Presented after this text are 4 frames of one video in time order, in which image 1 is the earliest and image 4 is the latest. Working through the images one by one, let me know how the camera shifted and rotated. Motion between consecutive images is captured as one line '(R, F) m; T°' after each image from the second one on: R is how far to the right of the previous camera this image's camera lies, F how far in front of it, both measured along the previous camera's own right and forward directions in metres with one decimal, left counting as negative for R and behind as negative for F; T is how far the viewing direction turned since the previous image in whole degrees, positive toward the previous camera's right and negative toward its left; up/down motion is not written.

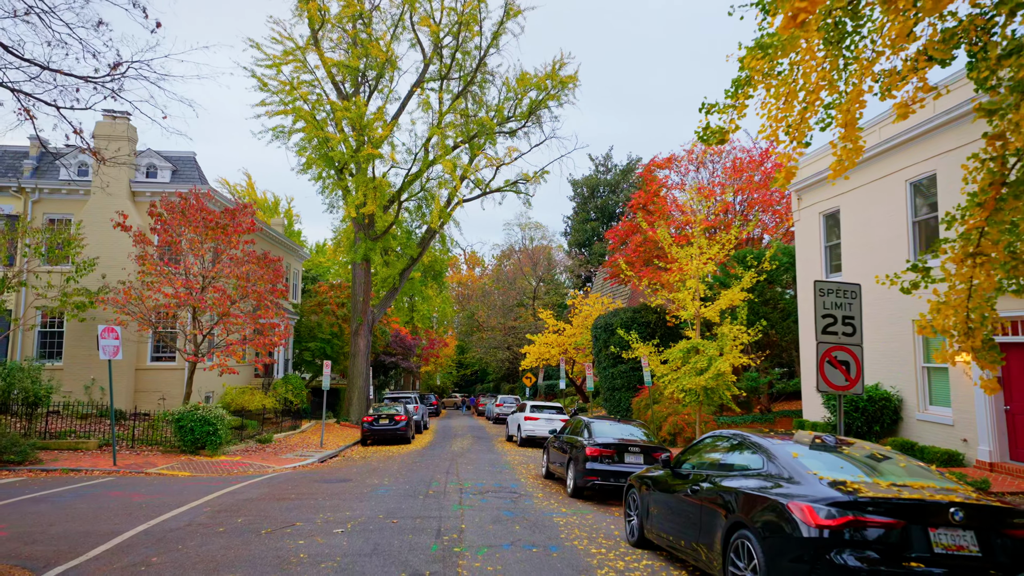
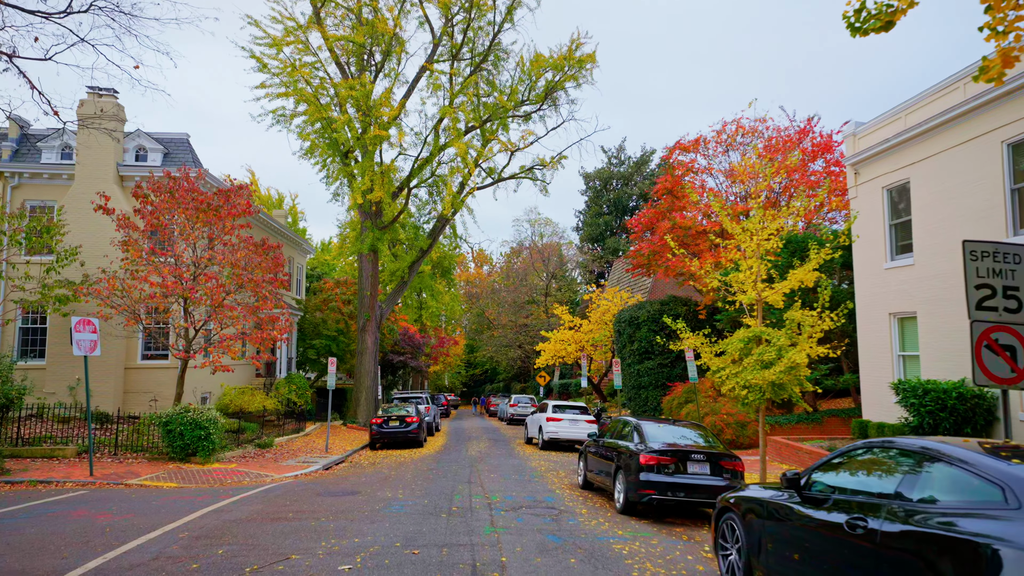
(-0.5, +1.8) m; 0°
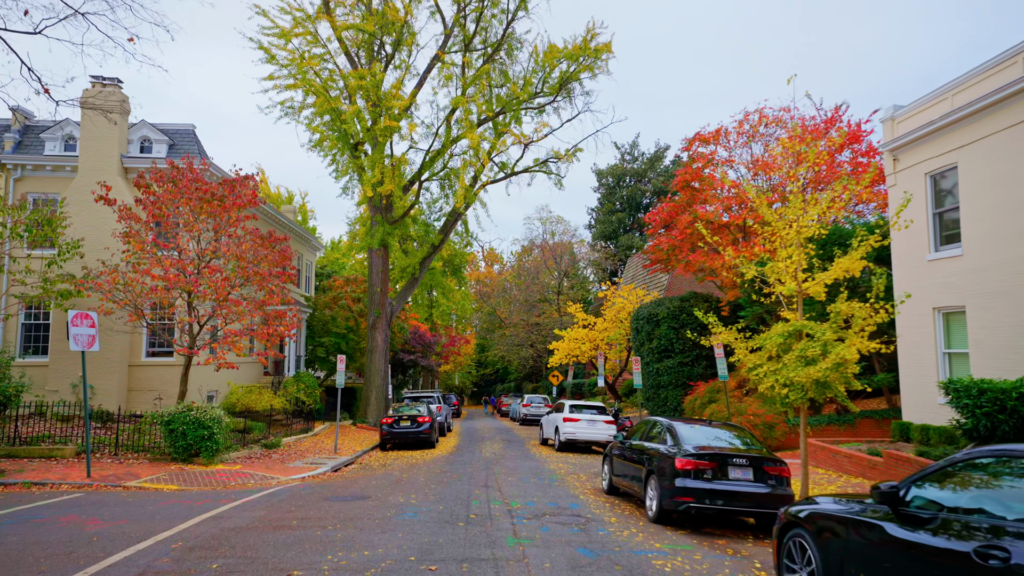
(-0.2, +0.7) m; -1°
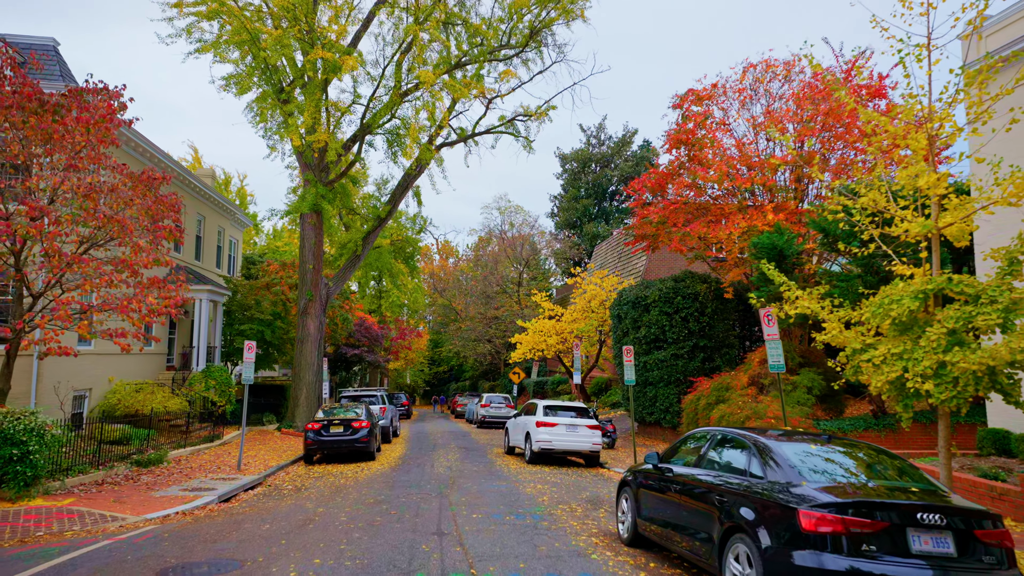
(-0.2, +4.1) m; +4°
